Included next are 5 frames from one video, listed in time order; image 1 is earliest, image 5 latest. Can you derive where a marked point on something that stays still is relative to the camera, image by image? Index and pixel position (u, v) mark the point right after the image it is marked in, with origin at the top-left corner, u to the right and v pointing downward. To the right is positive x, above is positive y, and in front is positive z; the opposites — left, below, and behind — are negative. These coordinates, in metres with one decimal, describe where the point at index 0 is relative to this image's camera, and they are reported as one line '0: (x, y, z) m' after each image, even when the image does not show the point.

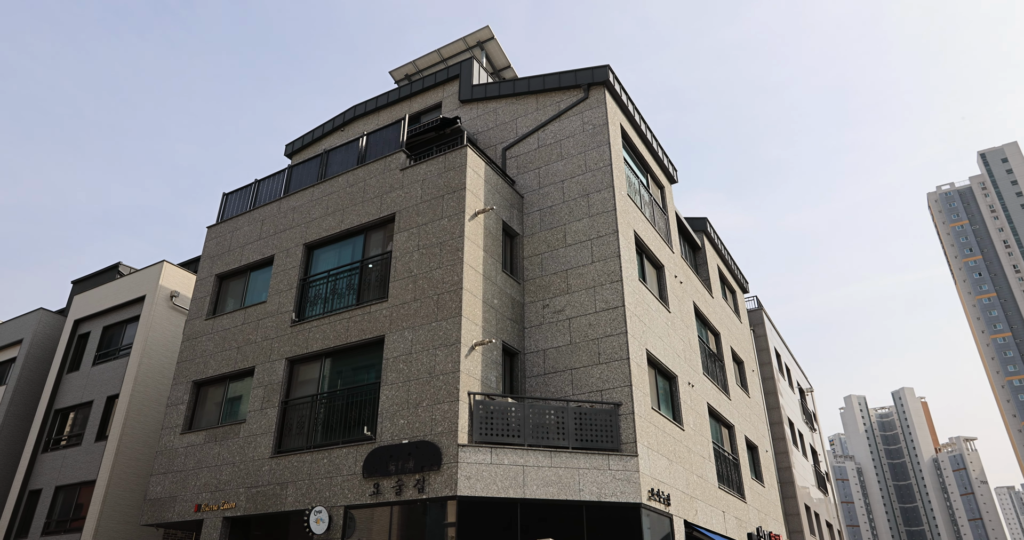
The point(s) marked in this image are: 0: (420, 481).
0: (-1.7, -3.8, +12.4) m
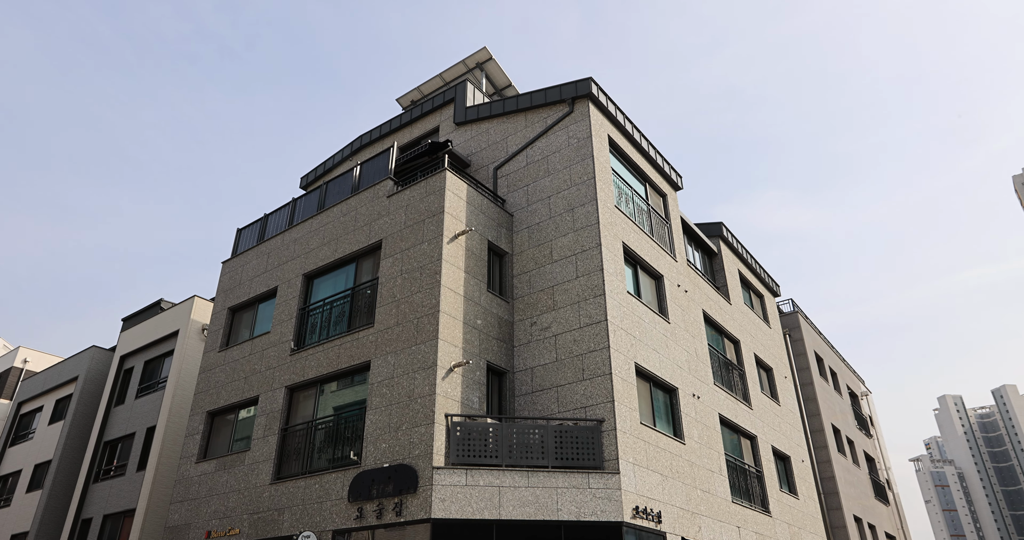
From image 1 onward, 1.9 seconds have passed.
0: (-2.1, -4.3, +12.5) m
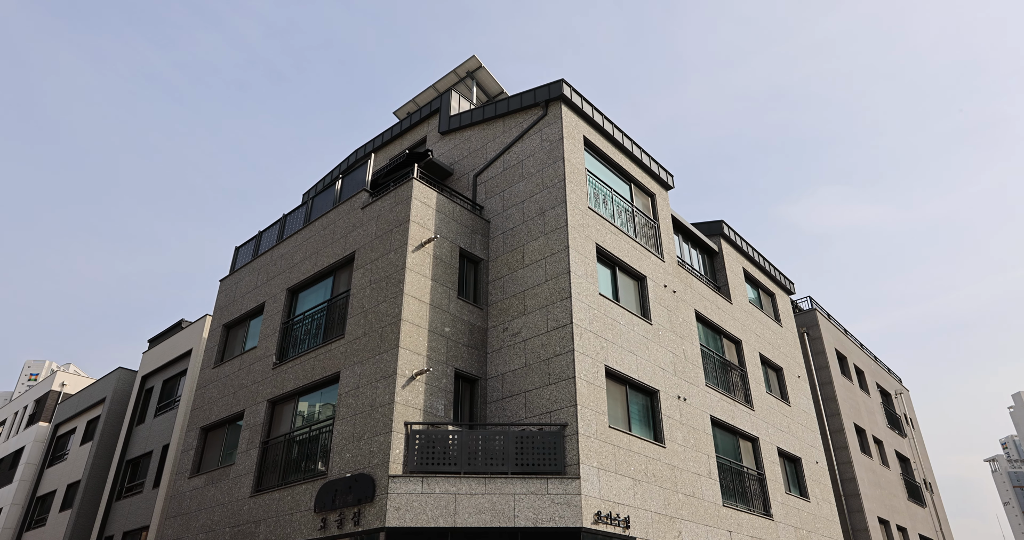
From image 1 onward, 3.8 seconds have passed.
0: (-2.8, -4.5, +12.5) m
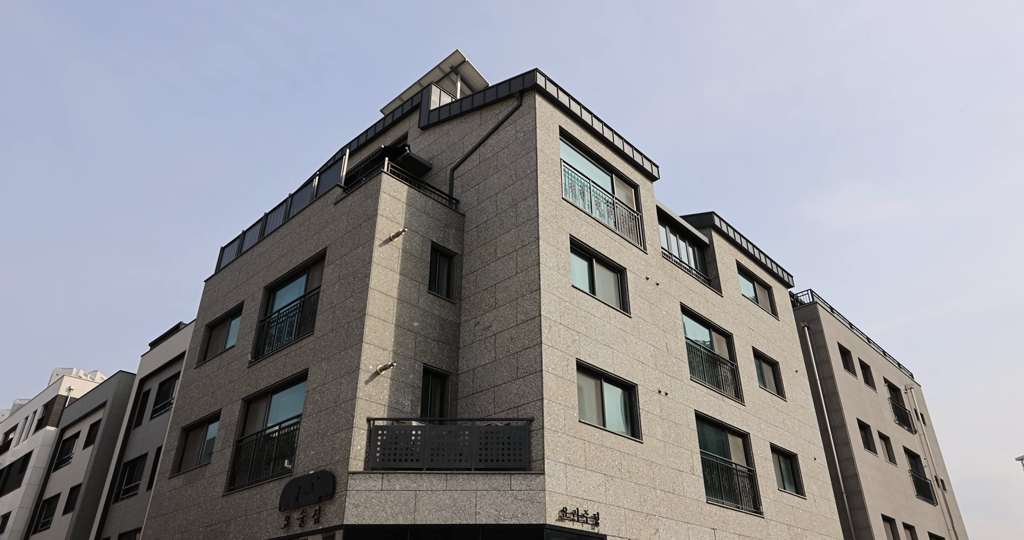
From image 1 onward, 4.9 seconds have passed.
0: (-3.5, -4.4, +12.3) m
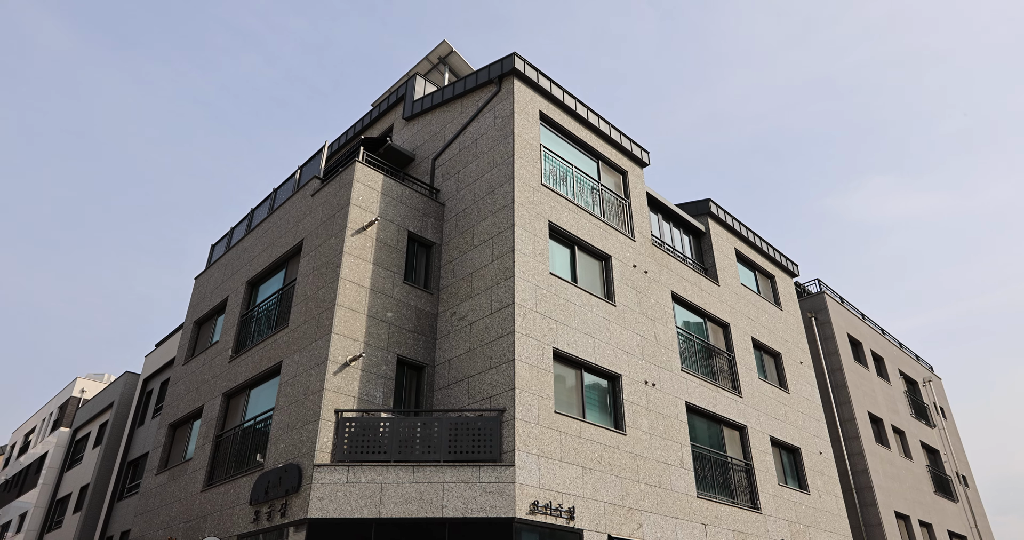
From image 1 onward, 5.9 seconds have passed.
0: (-4.0, -4.2, +12.1) m
